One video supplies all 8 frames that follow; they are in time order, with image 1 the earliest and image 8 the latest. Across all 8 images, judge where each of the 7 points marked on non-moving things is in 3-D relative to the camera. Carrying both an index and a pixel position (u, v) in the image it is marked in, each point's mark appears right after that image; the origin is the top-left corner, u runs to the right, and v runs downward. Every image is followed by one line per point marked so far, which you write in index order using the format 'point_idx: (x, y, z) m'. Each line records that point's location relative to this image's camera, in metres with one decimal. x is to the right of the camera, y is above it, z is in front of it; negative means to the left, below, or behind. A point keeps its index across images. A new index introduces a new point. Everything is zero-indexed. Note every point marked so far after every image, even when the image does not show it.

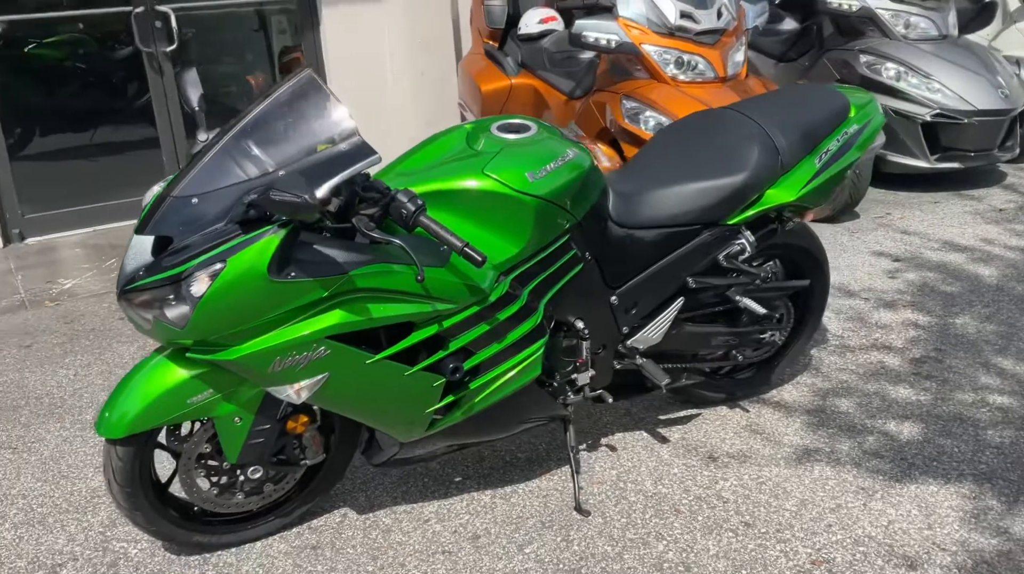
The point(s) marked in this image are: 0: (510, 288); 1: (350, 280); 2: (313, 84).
0: (0.0, 0.0, +2.6) m
1: (-0.5, 0.0, +2.3) m
2: (-0.6, +0.5, +2.4) m
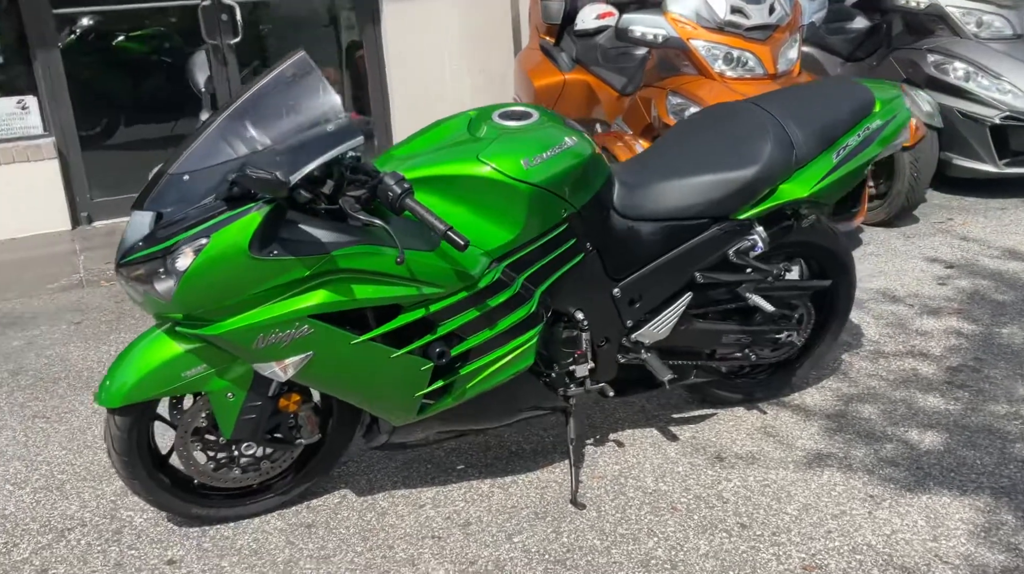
0: (-0.1, 0.0, +2.6) m
1: (-0.5, +0.1, +2.3) m
2: (-0.6, +0.6, +2.4) m
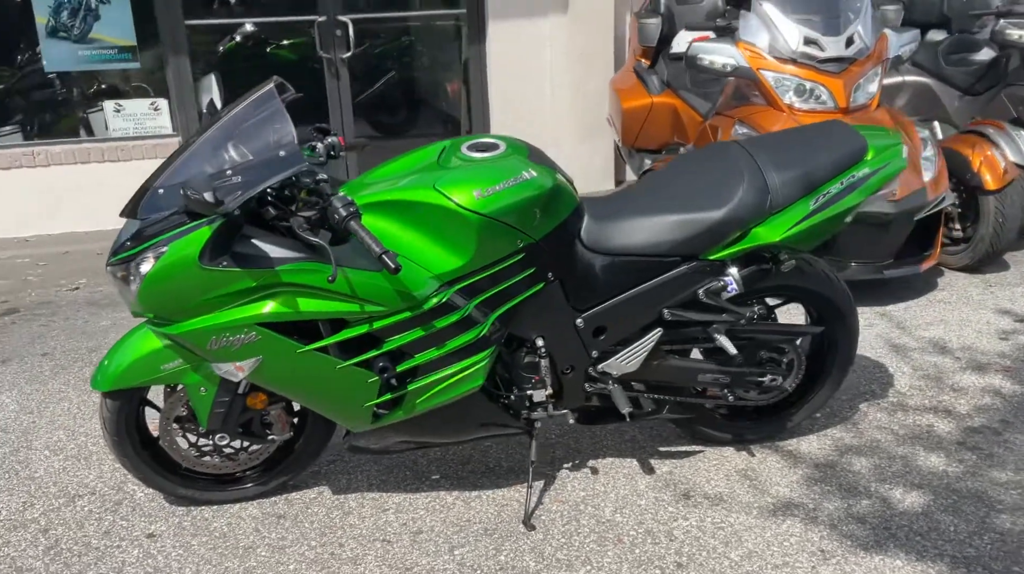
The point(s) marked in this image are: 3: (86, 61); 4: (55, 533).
0: (-0.2, 0.0, +2.7) m
1: (-0.7, 0.0, +2.6) m
2: (-0.8, +0.6, +2.7) m
3: (-3.2, +1.7, +6.8) m
4: (-1.5, -0.8, +3.0) m
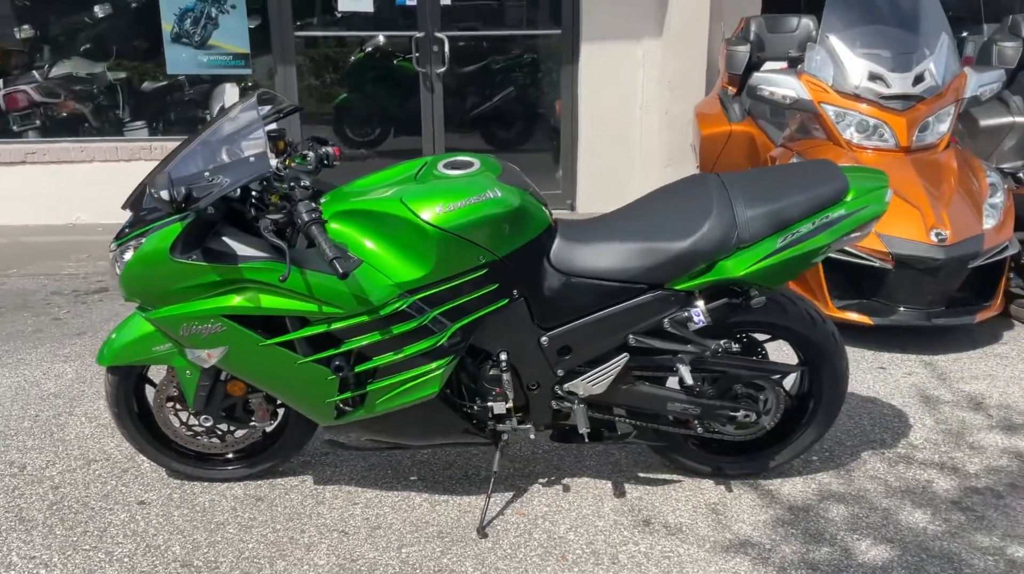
0: (-0.3, -0.1, +2.9) m
1: (-0.9, +0.1, +2.8) m
2: (-0.8, +0.6, +2.9) m
3: (-2.5, +1.8, +7.4) m
4: (-1.7, -0.8, +3.3) m
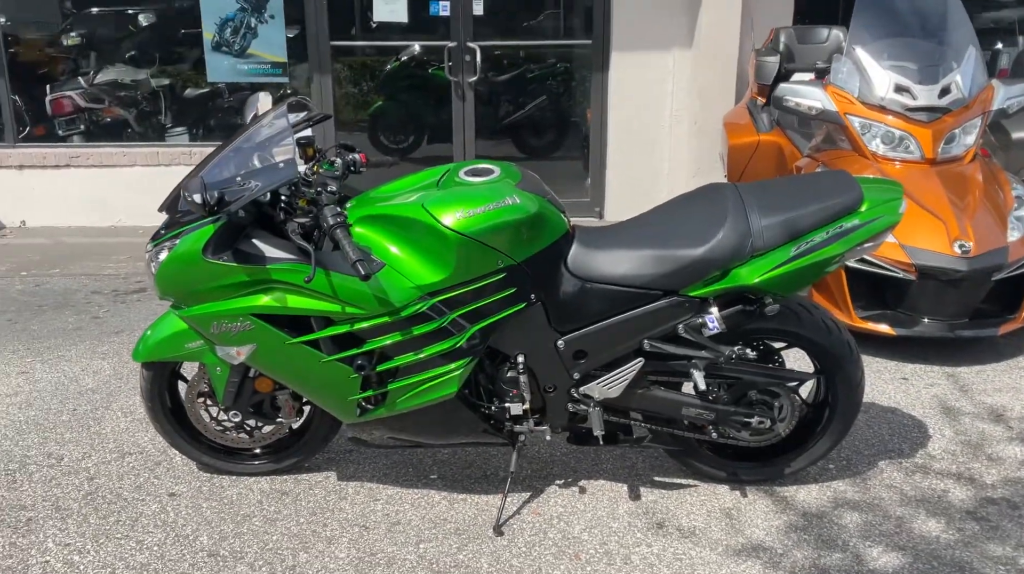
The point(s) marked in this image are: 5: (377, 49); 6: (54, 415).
0: (-0.3, -0.1, +3.0) m
1: (-0.8, 0.0, +2.9) m
2: (-0.8, +0.6, +3.0) m
3: (-2.3, +1.8, +7.6) m
4: (-1.6, -0.8, +3.5) m
5: (-1.1, +2.0, +7.5) m
6: (-2.1, -0.6, +4.0) m
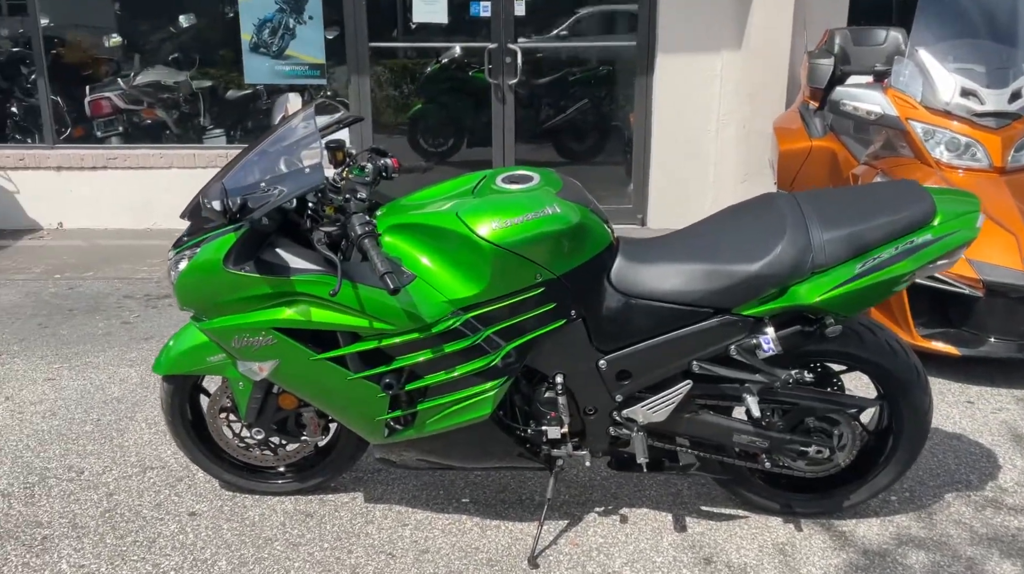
0: (-0.2, -0.1, +2.8) m
1: (-0.7, 0.0, +2.7) m
2: (-0.6, +0.5, +2.9) m
3: (-1.9, +1.8, +7.5) m
4: (-1.5, -0.8, +3.3) m
5: (-0.8, +1.9, +7.3) m
6: (-1.9, -0.6, +3.9) m
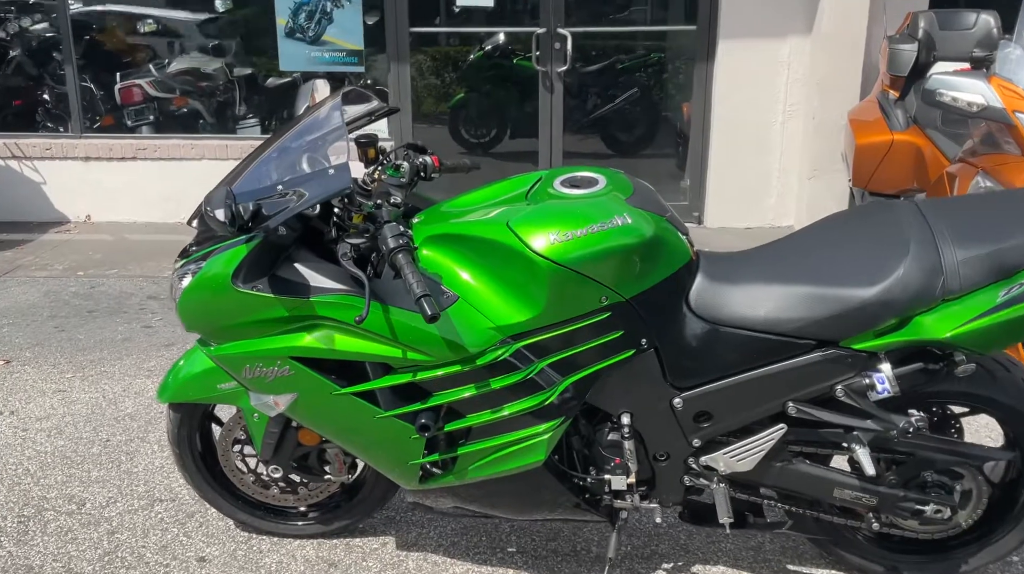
0: (0.0, -0.2, +2.3) m
1: (-0.5, 0.0, +2.3) m
2: (-0.5, +0.5, +2.4) m
3: (-1.6, +1.8, +7.1) m
4: (-1.3, -0.8, +3.0) m
5: (-0.4, +1.9, +6.9) m
6: (-1.7, -0.6, +3.6) m
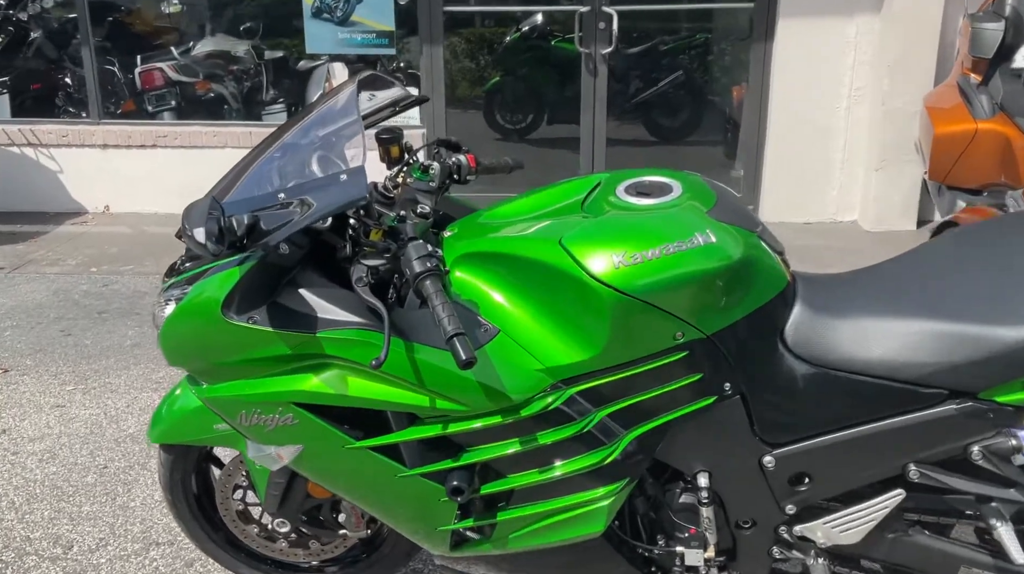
0: (+0.1, -0.2, +1.9) m
1: (-0.4, -0.1, +1.9) m
2: (-0.4, +0.4, +2.0) m
3: (-1.3, +1.8, +6.6) m
4: (-1.2, -0.9, +2.6) m
5: (-0.1, +2.0, +6.4) m
6: (-1.6, -0.7, +3.2) m
